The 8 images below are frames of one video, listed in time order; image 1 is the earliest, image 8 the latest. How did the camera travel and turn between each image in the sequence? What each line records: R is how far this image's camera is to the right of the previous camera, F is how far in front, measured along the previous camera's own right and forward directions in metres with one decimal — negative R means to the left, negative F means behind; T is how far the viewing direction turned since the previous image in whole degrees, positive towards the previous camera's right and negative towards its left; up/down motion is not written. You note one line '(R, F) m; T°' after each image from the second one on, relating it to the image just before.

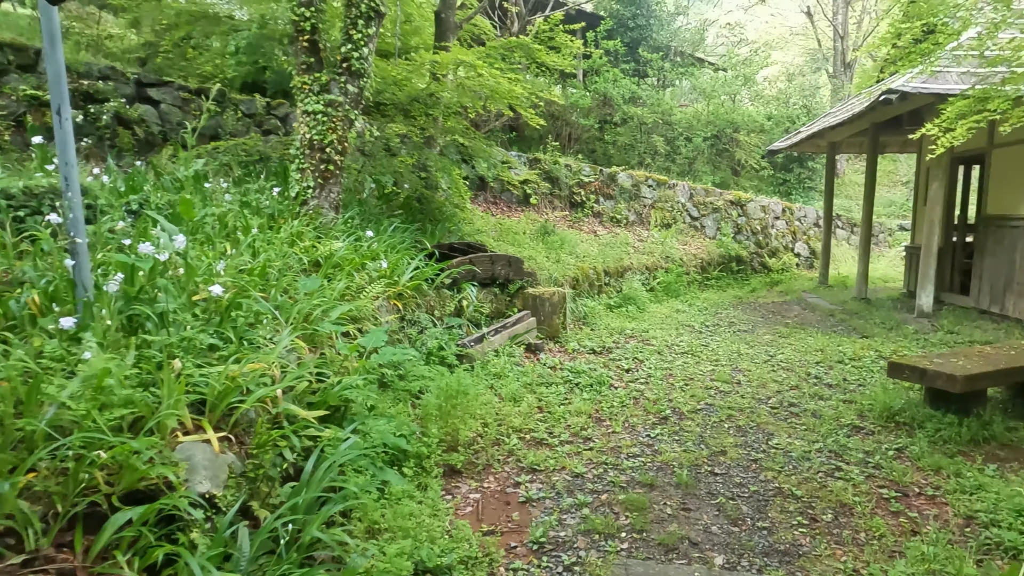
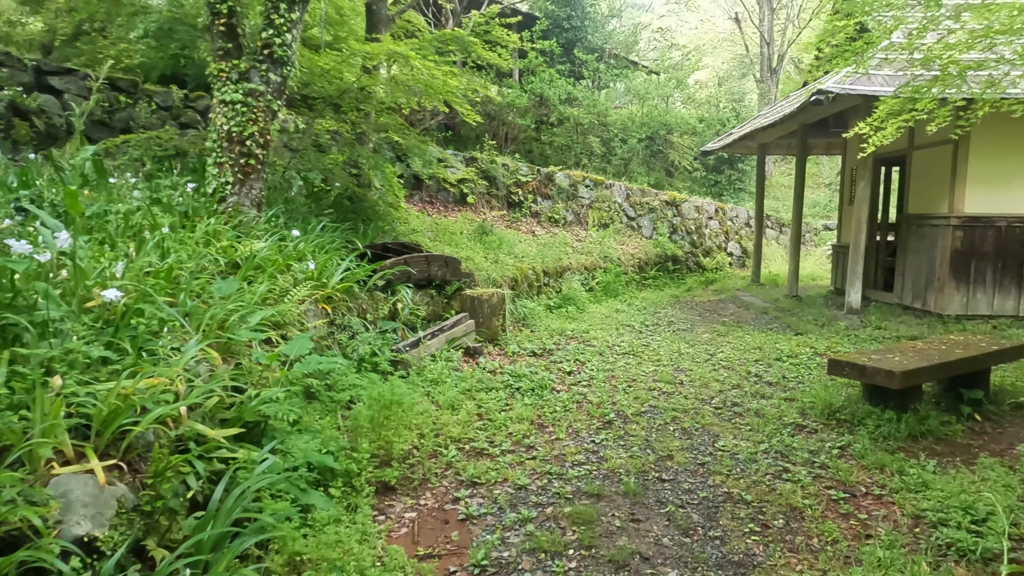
(0.0, +0.2) m; +5°
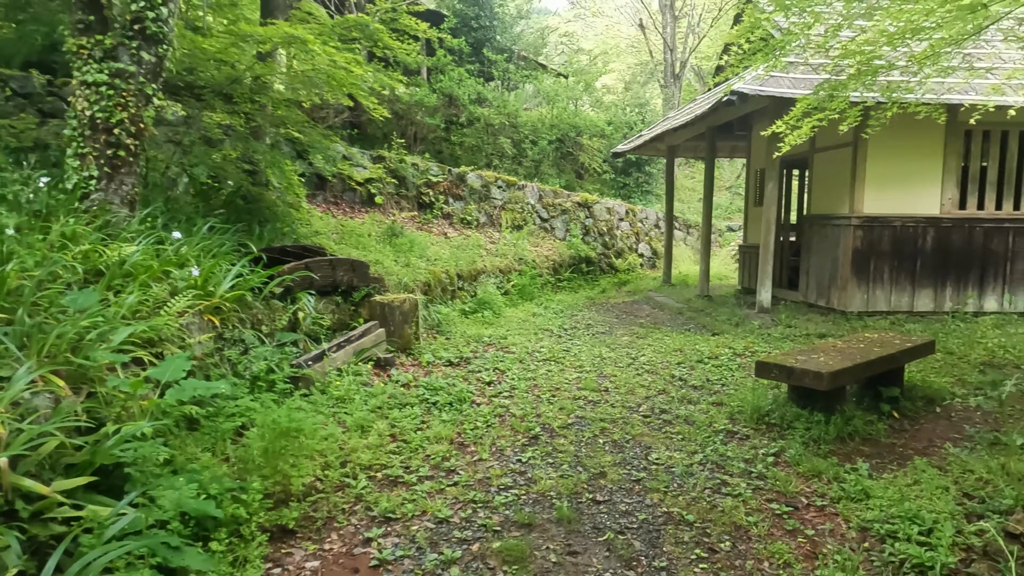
(0.0, +0.3) m; +8°
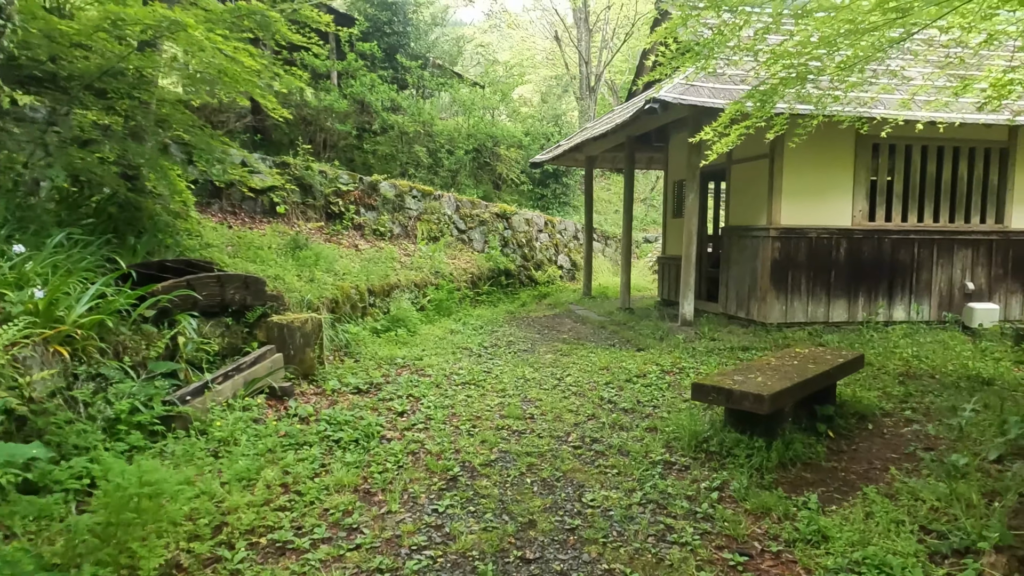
(0.0, +0.4) m; +7°
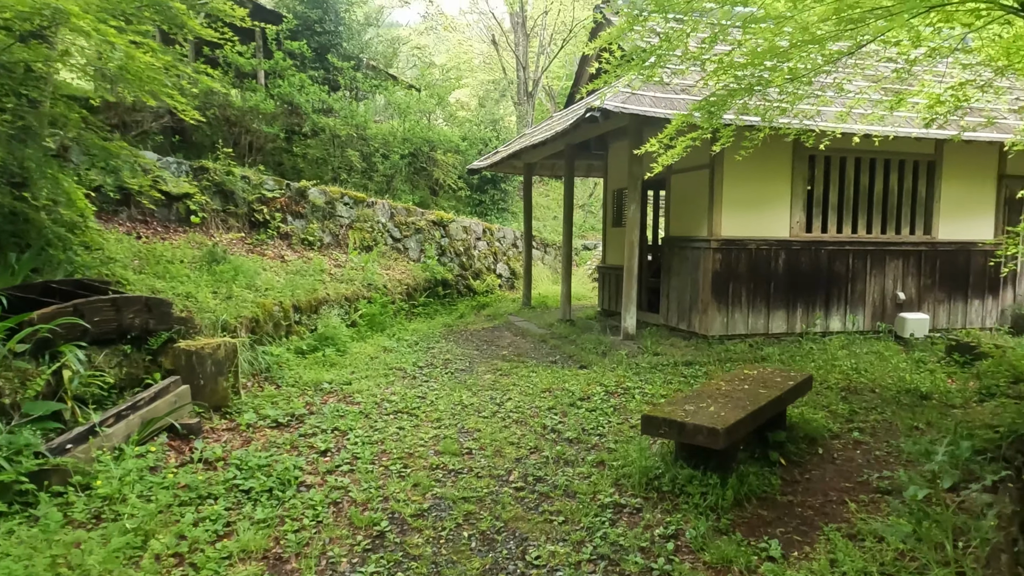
(0.0, +0.3) m; +5°
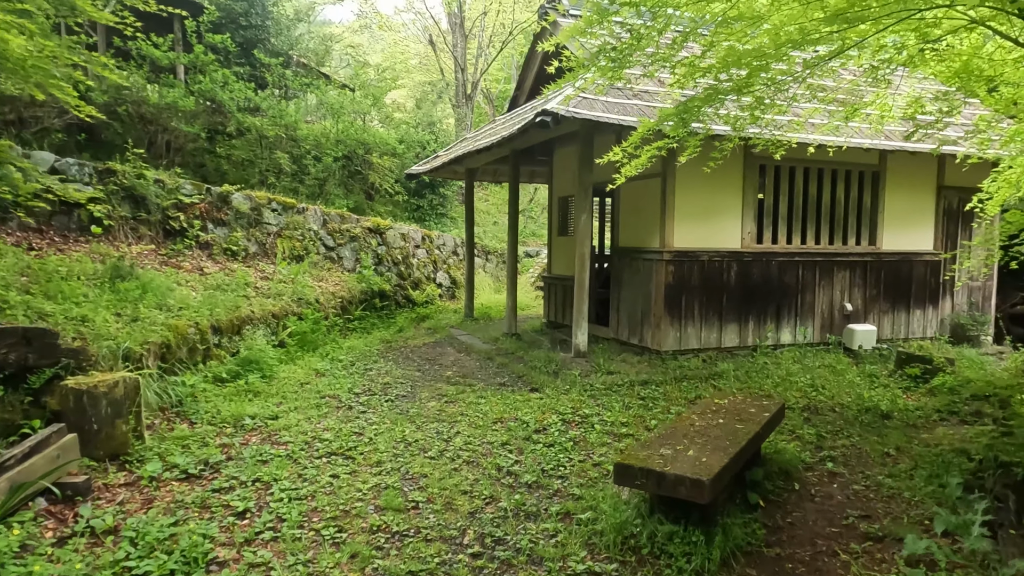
(-0.1, +0.4) m; +5°
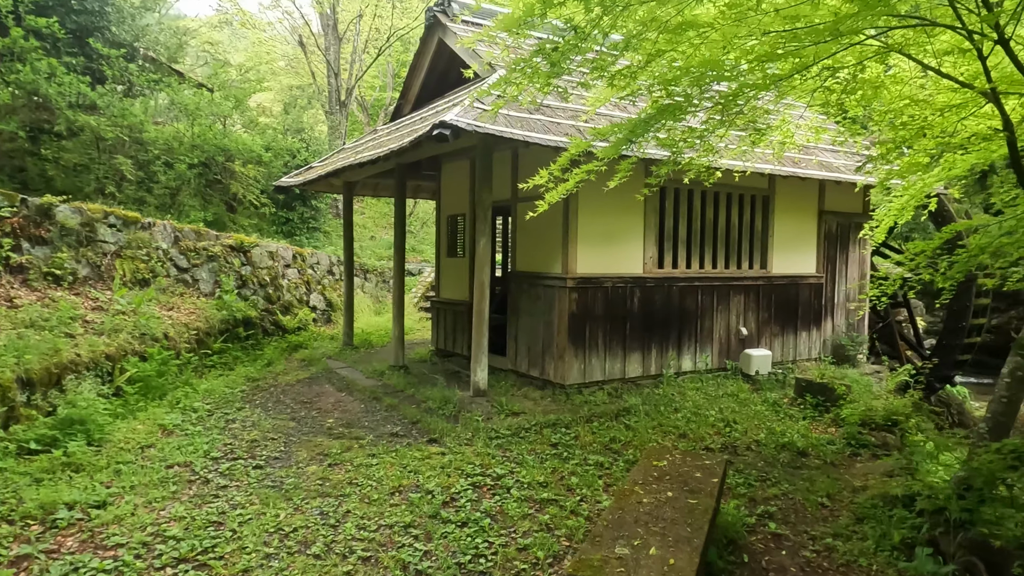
(-0.1, +0.7) m; +11°
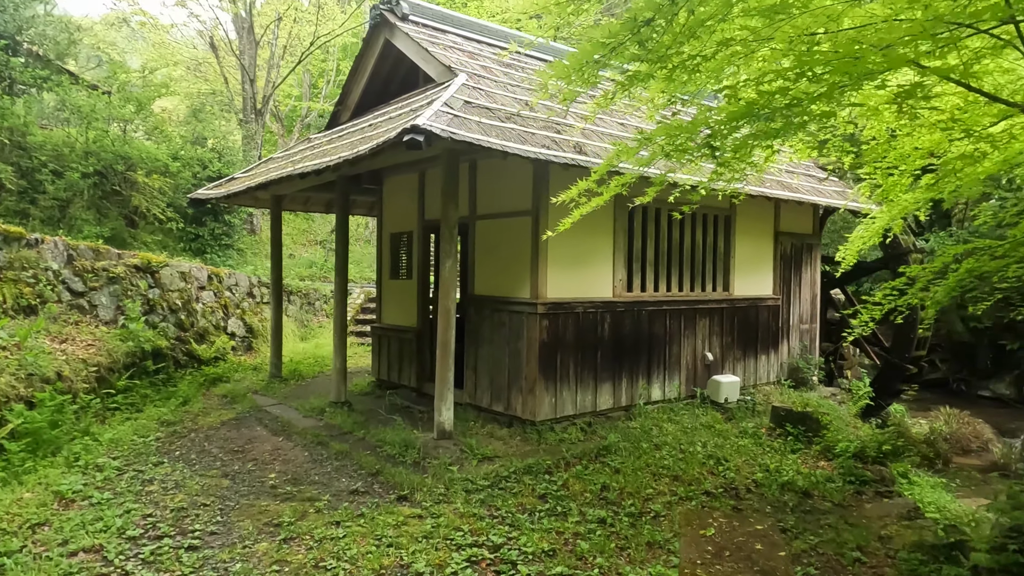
(-0.4, +0.6) m; +8°
